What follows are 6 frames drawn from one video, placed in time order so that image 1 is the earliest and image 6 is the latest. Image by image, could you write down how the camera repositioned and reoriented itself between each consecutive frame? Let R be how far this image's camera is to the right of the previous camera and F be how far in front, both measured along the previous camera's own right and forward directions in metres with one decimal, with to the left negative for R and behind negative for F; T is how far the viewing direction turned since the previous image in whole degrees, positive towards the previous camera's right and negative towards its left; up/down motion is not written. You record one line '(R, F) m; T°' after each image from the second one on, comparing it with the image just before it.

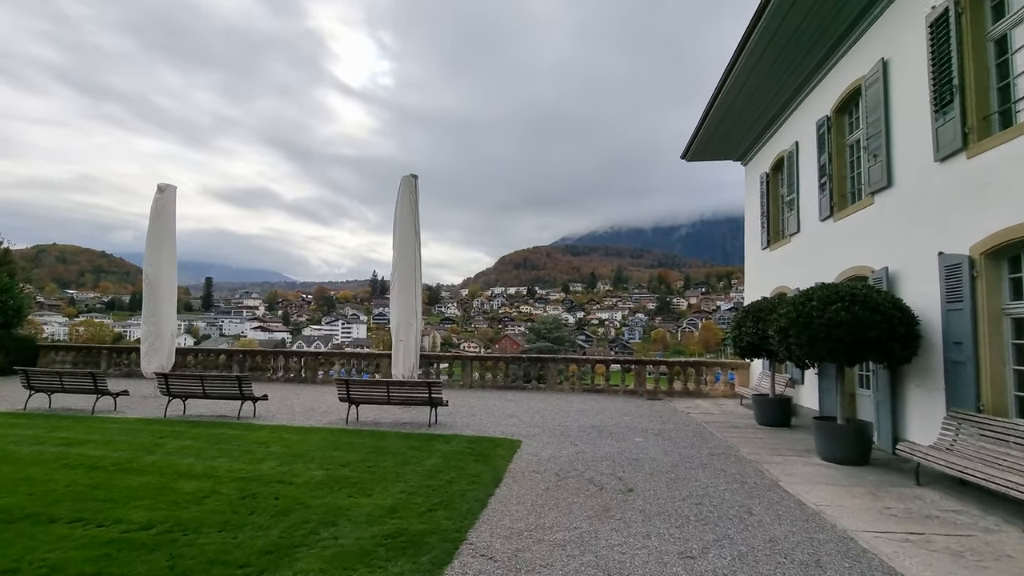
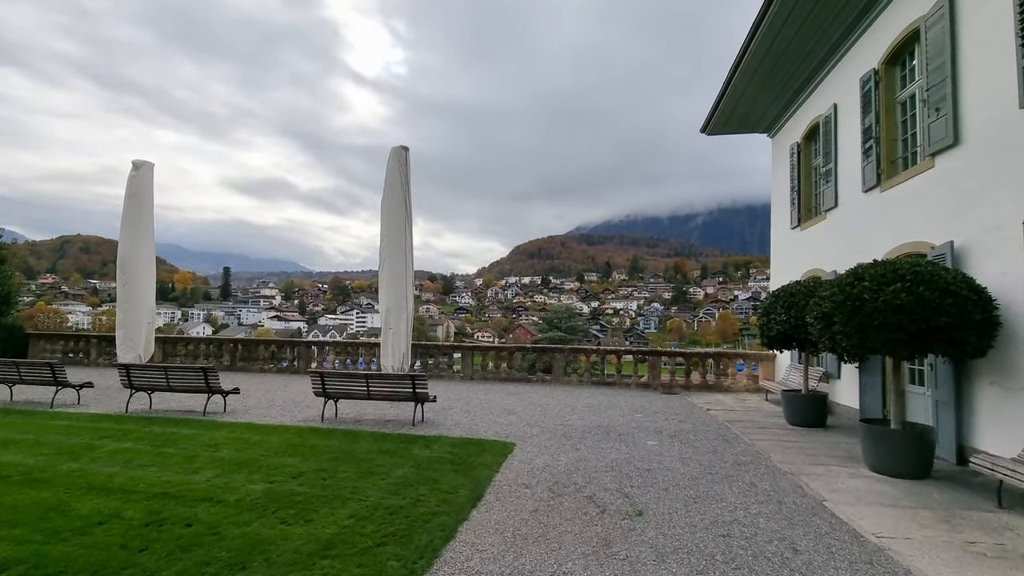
(+0.3, +0.9) m; -2°
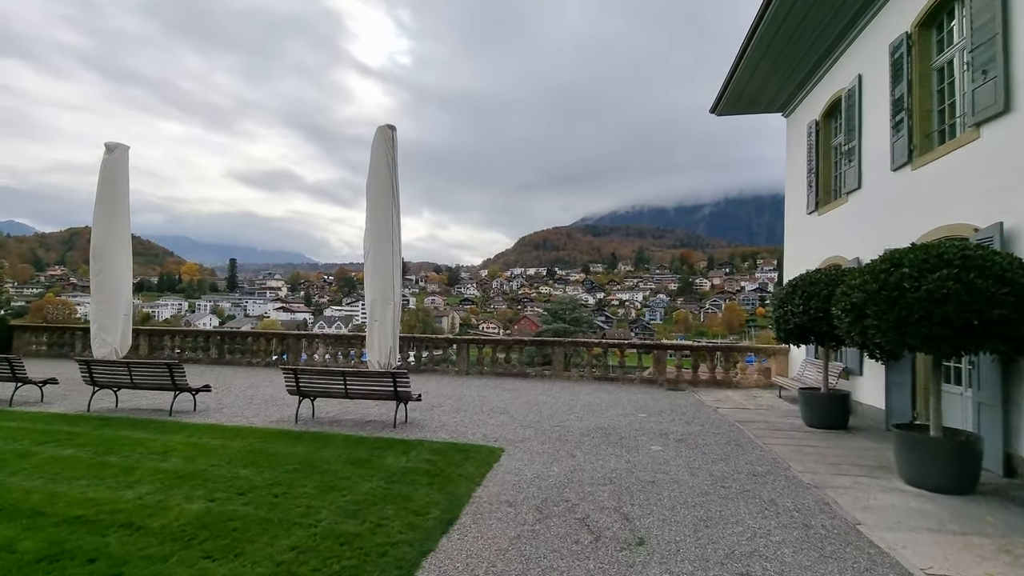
(+0.2, +0.6) m; -1°
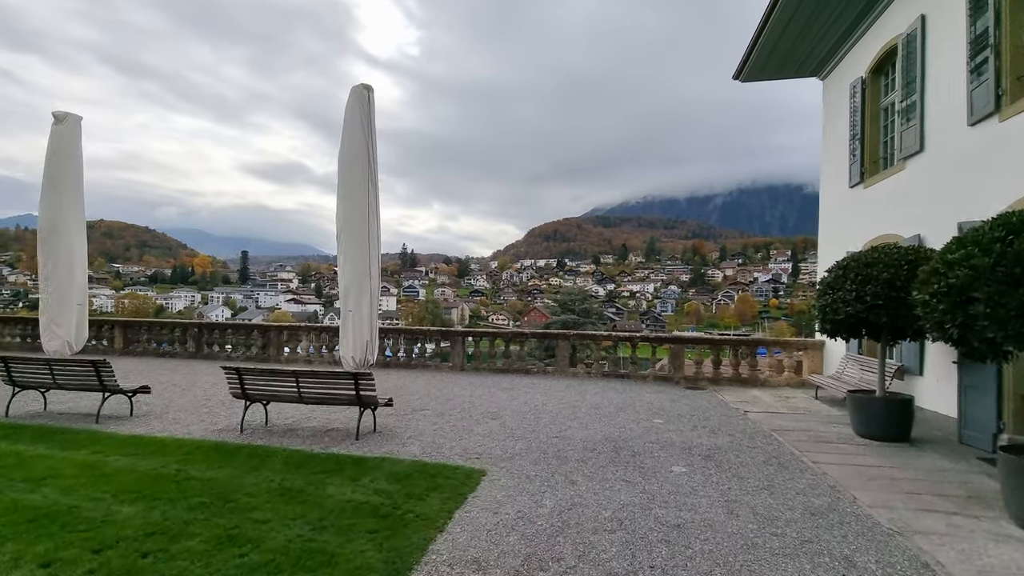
(+0.2, +1.2) m; -1°
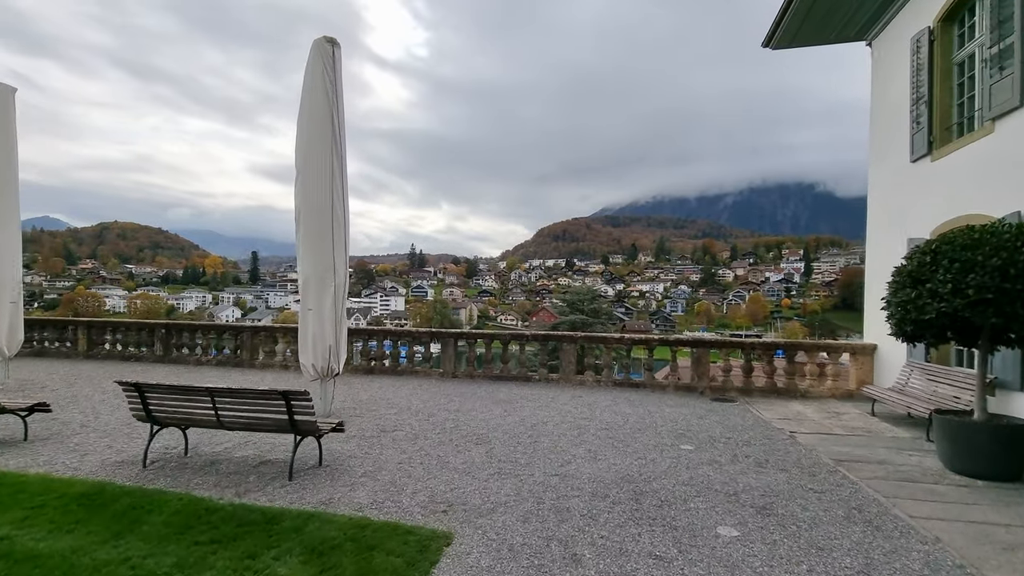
(+0.2, +1.3) m; -1°
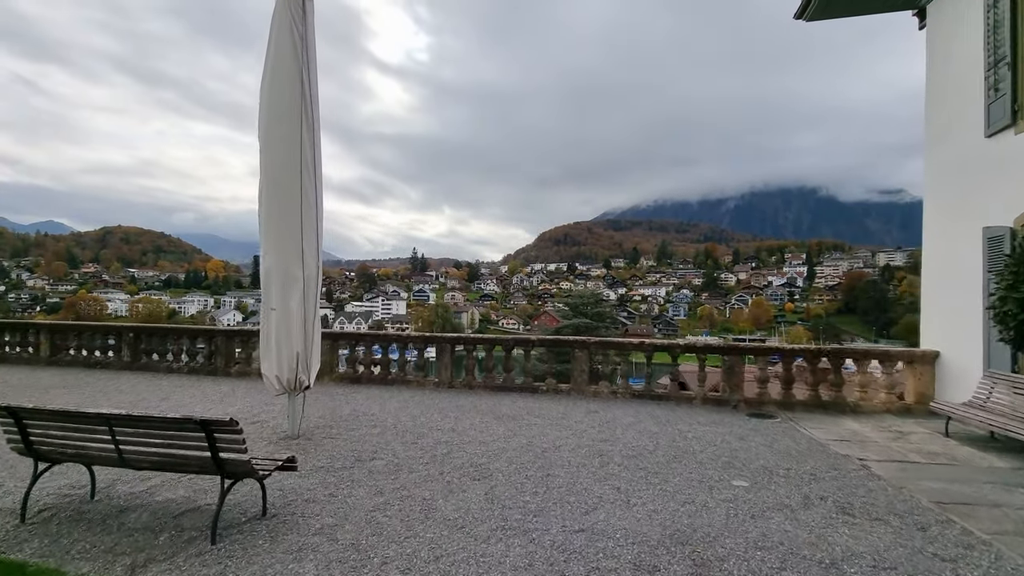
(0.0, +1.1) m; 0°
